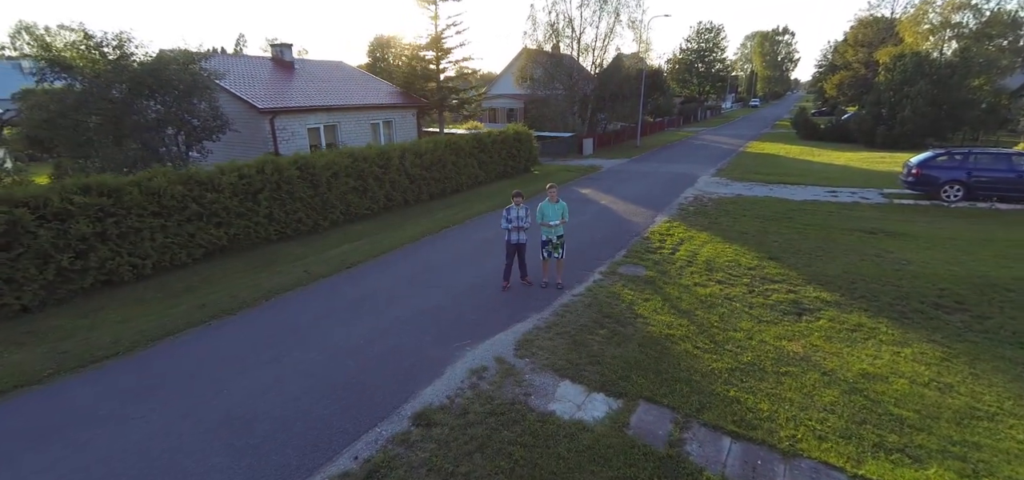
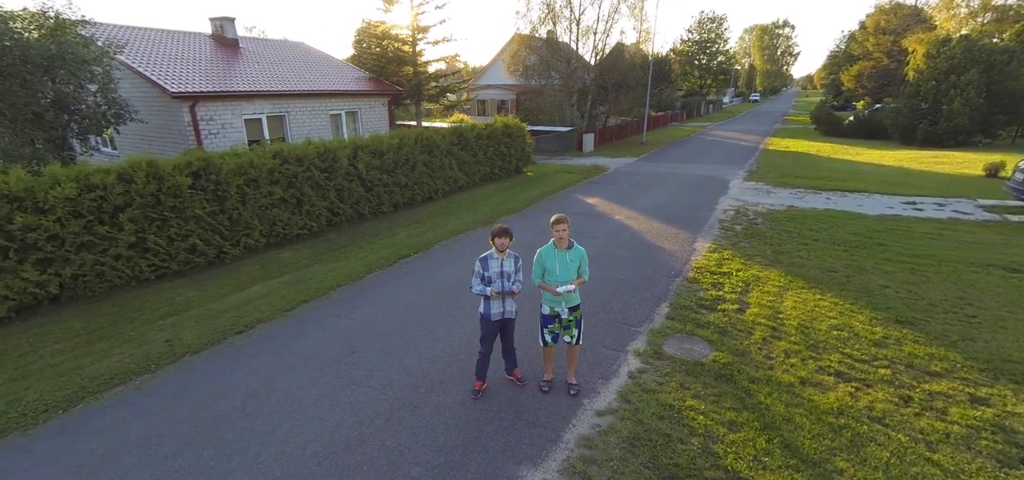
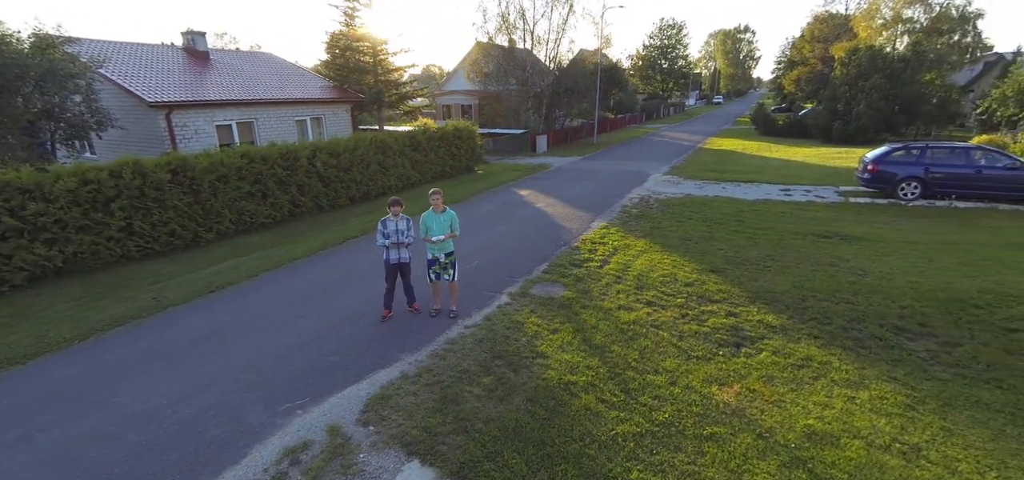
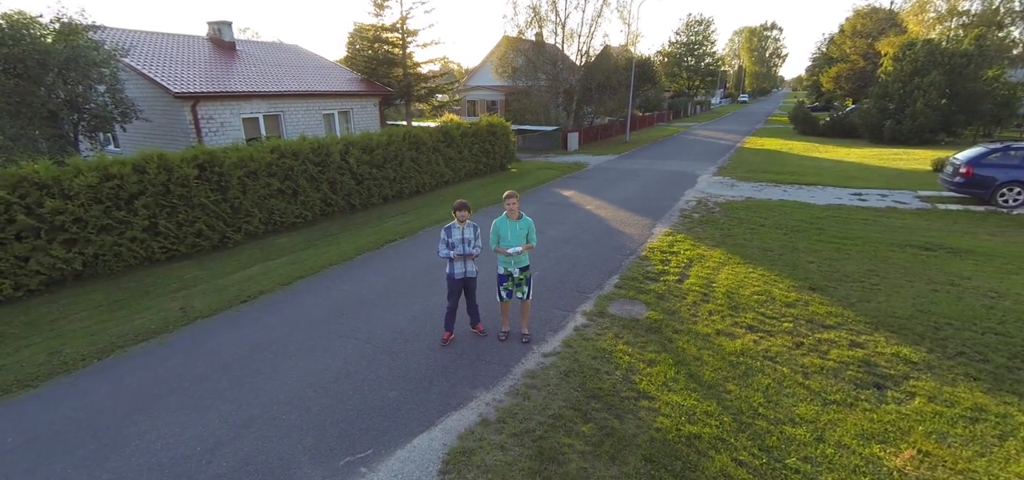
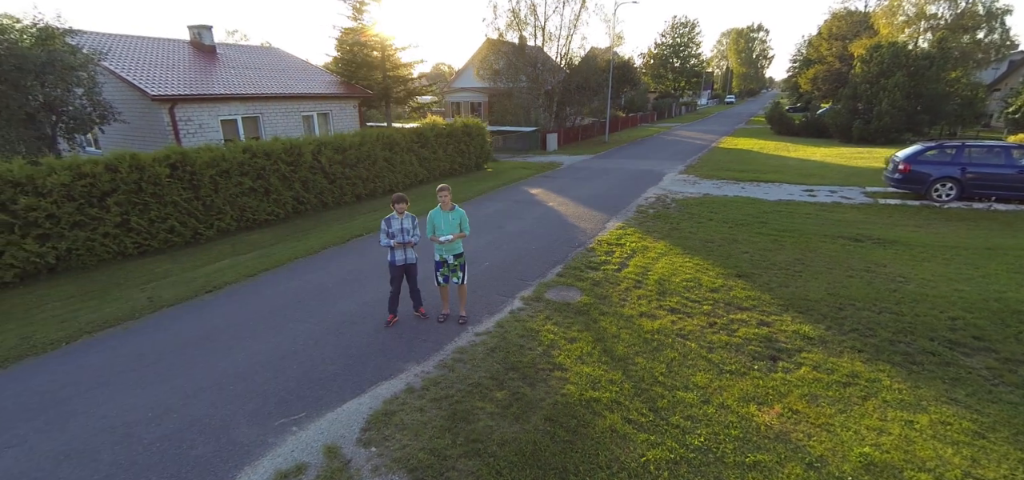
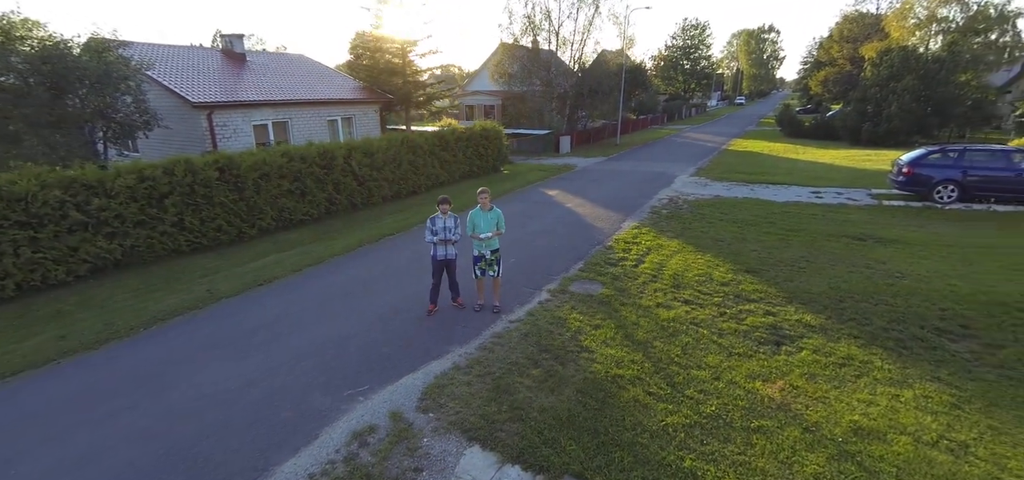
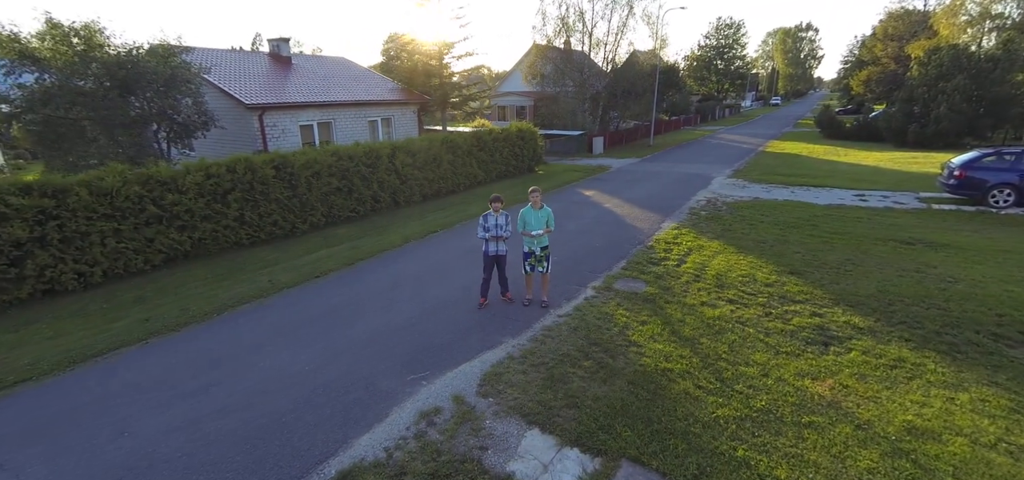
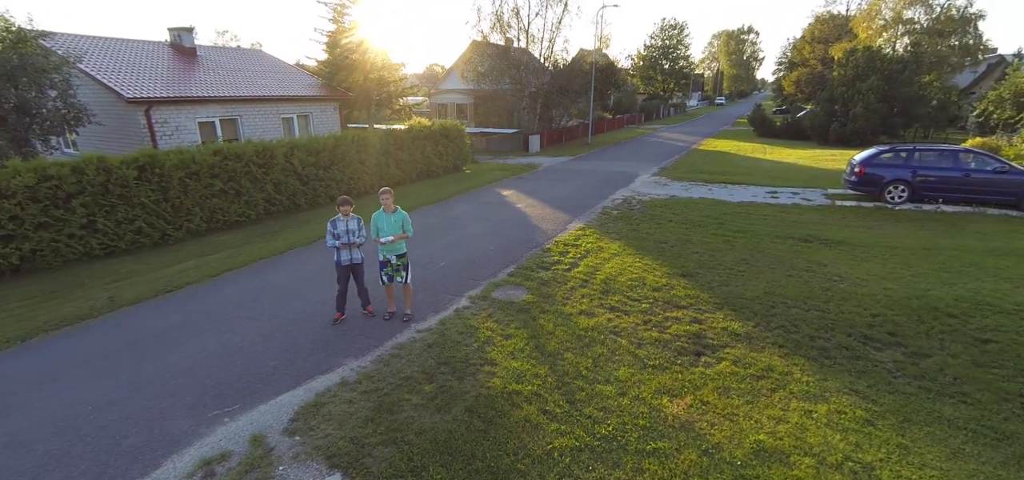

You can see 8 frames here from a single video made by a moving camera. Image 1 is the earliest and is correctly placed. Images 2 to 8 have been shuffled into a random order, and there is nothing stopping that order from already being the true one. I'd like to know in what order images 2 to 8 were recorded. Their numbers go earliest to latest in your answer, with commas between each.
7, 6, 3, 8, 5, 4, 2
